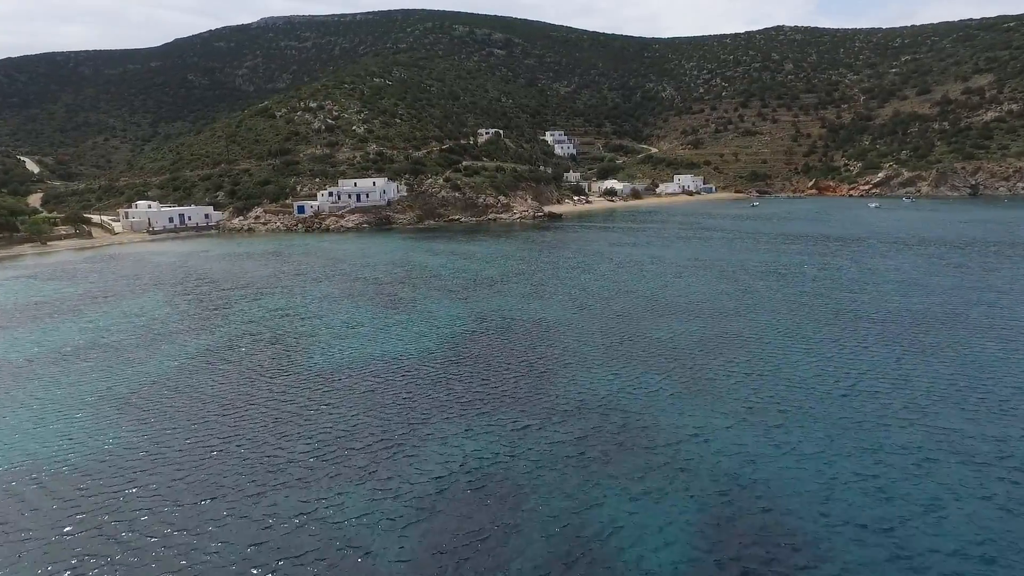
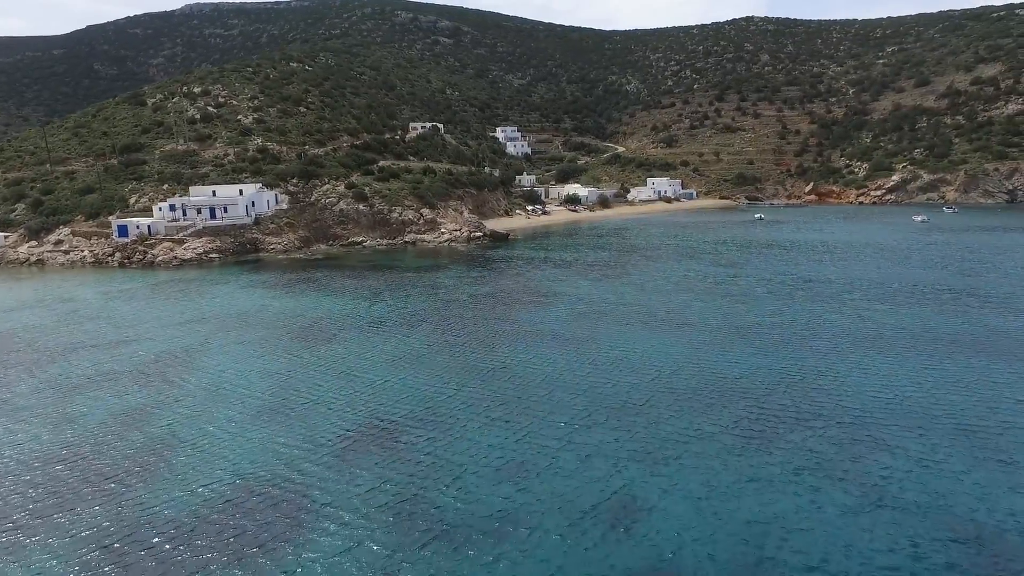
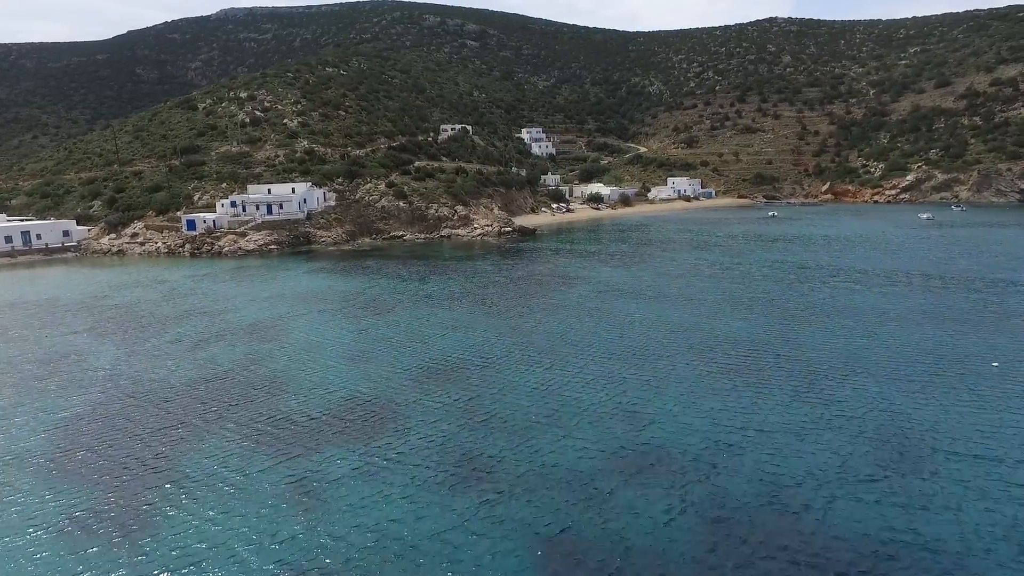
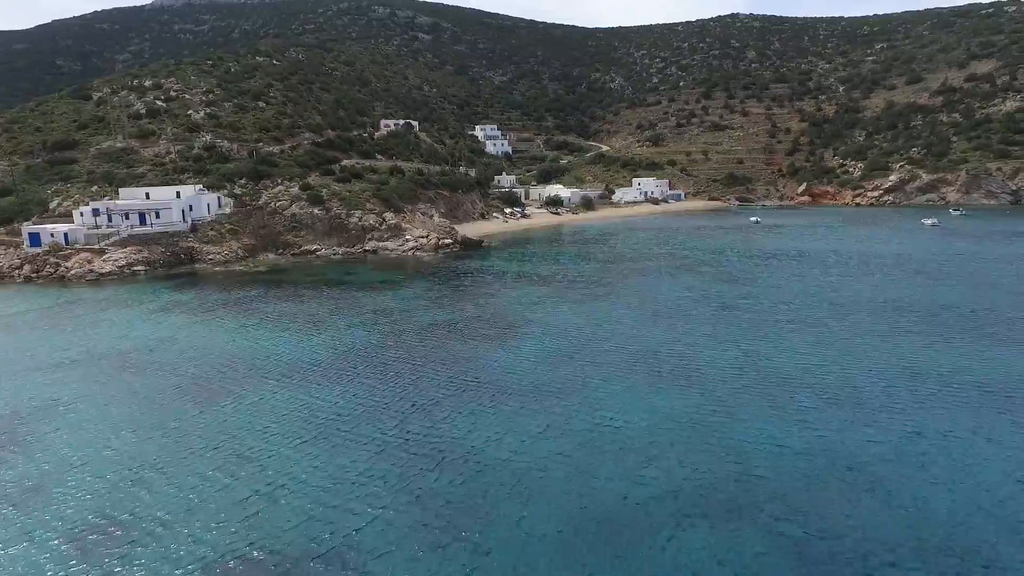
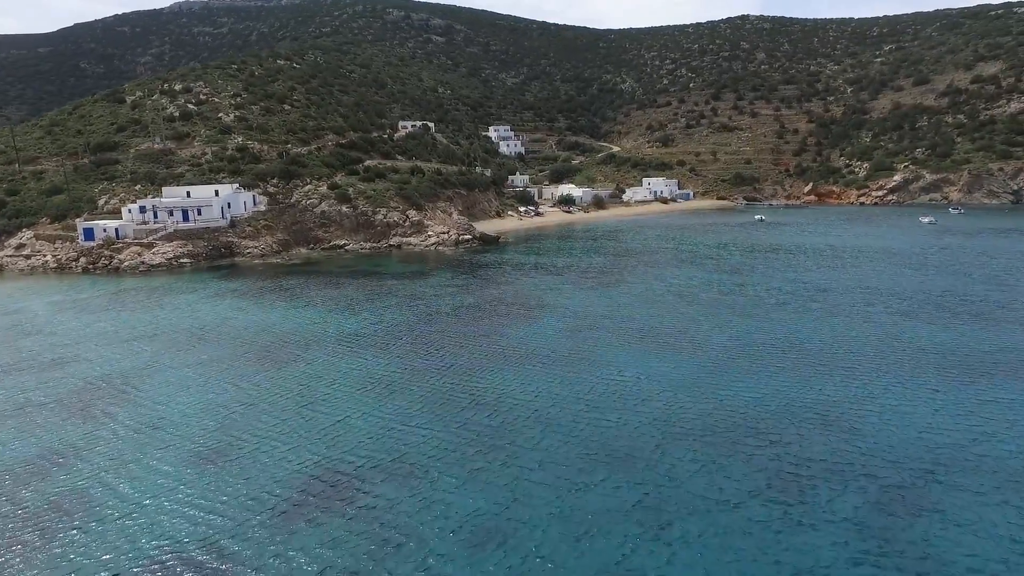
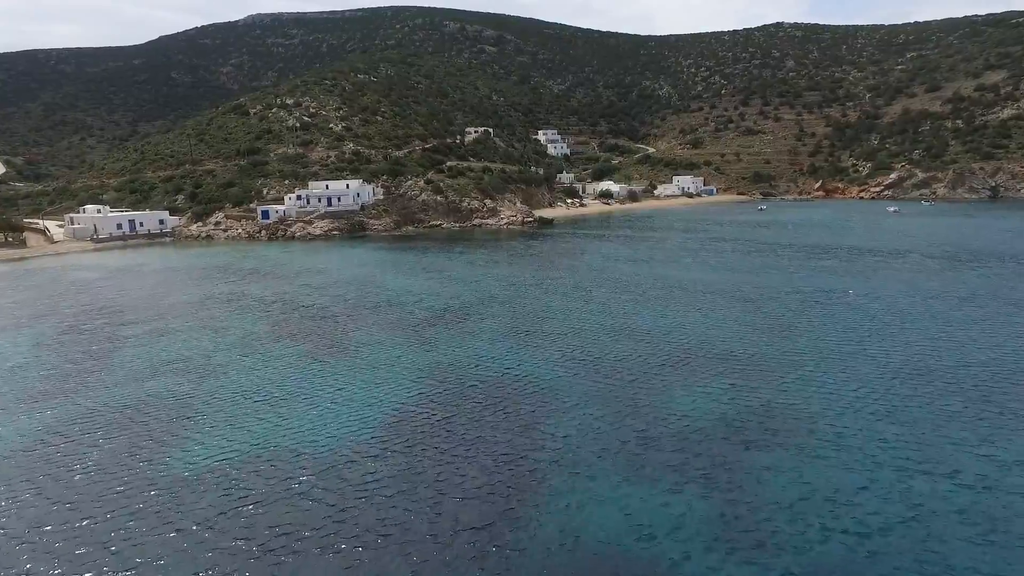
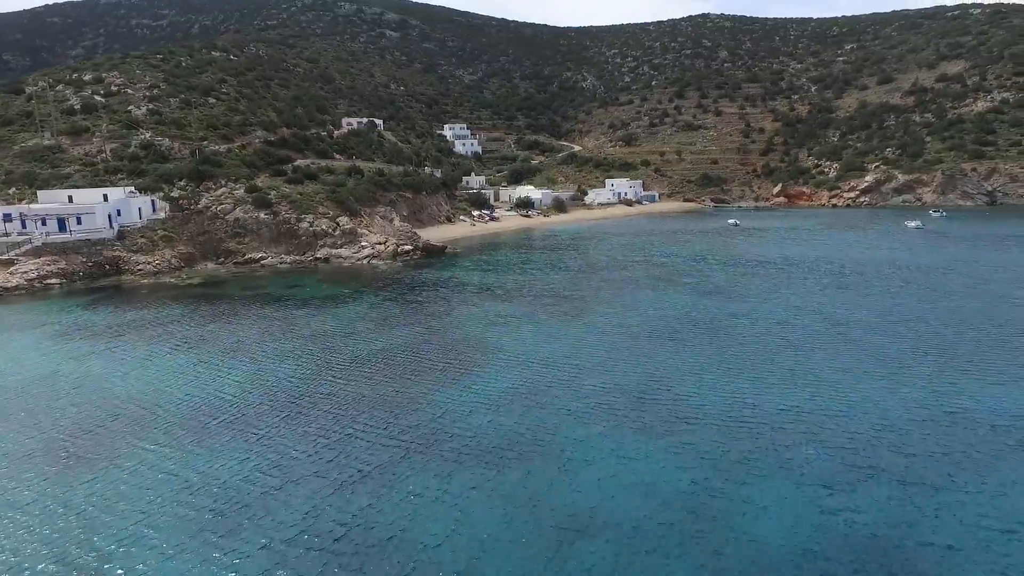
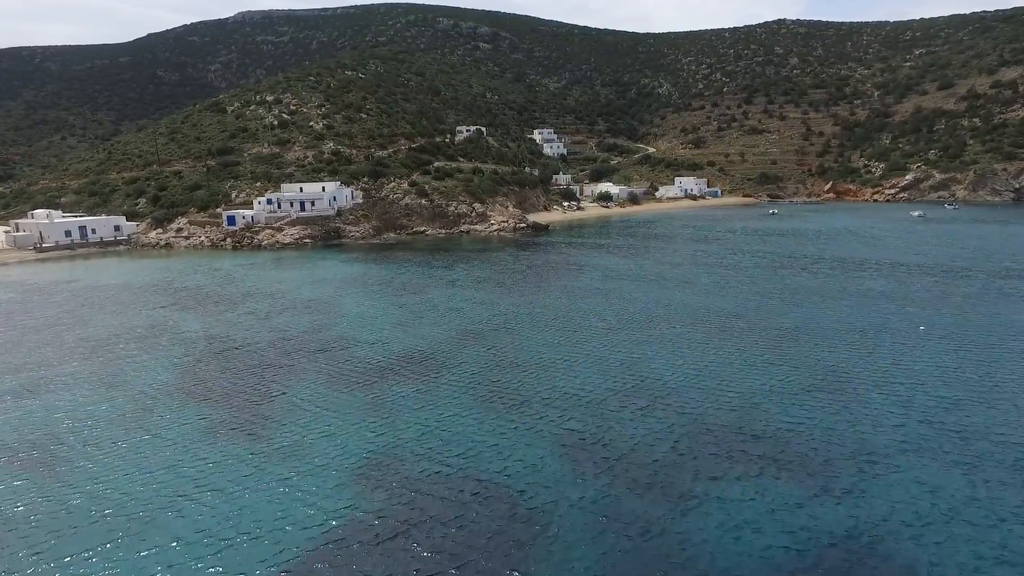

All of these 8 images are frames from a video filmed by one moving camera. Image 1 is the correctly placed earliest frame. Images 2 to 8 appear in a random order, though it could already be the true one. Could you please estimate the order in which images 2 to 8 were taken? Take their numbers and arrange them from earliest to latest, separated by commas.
6, 8, 3, 2, 5, 4, 7
